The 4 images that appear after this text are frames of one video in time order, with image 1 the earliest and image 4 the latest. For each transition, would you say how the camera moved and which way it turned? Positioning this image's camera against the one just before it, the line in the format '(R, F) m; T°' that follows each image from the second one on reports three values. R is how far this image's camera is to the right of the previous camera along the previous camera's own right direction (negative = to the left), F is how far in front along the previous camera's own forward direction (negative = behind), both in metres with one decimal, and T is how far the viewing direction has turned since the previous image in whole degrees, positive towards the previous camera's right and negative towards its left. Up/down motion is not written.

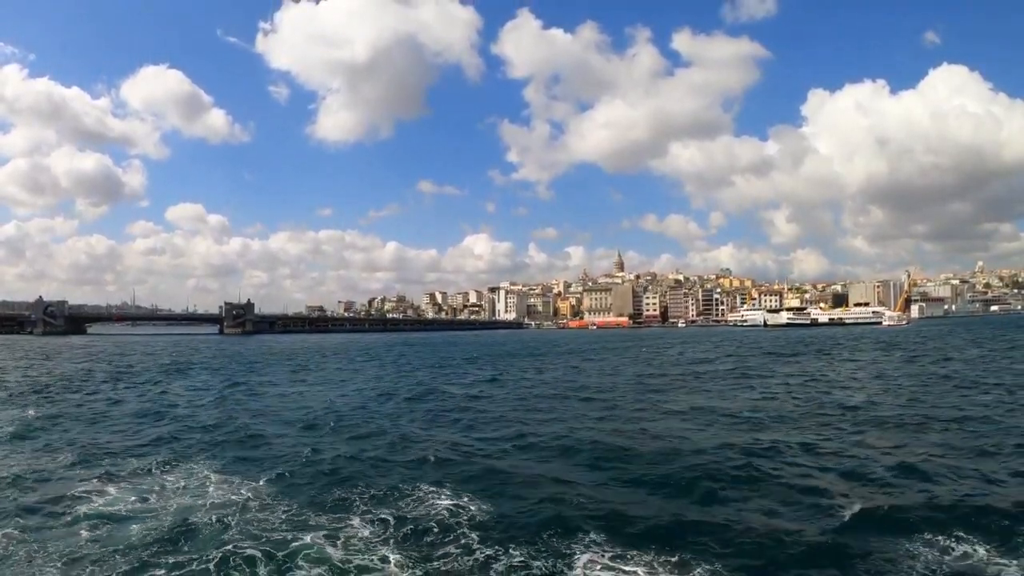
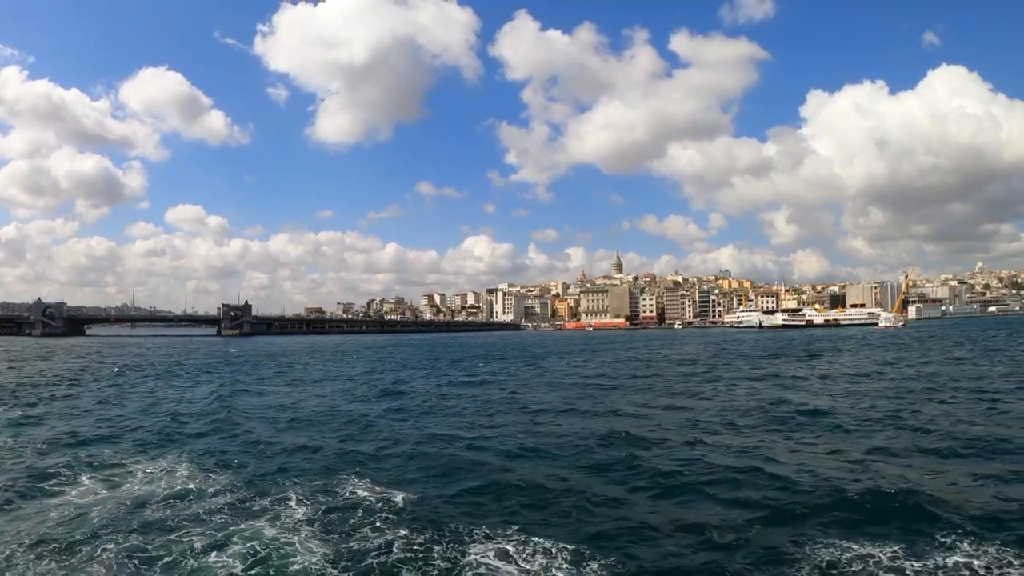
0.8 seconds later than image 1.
(+1.1, -0.4) m; 0°
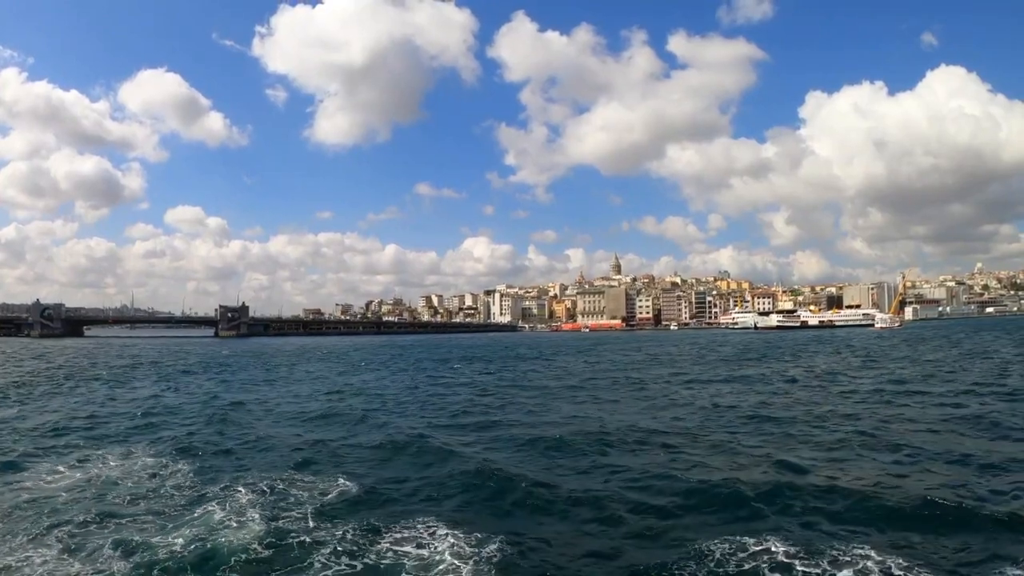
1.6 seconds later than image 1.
(+1.0, -0.3) m; 0°
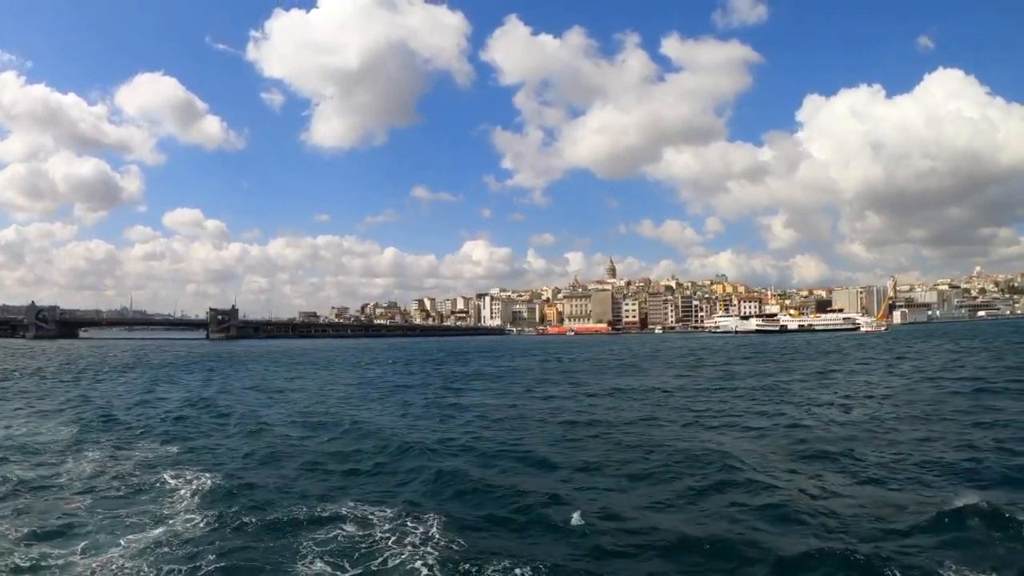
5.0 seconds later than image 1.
(+3.8, -1.2) m; 0°
